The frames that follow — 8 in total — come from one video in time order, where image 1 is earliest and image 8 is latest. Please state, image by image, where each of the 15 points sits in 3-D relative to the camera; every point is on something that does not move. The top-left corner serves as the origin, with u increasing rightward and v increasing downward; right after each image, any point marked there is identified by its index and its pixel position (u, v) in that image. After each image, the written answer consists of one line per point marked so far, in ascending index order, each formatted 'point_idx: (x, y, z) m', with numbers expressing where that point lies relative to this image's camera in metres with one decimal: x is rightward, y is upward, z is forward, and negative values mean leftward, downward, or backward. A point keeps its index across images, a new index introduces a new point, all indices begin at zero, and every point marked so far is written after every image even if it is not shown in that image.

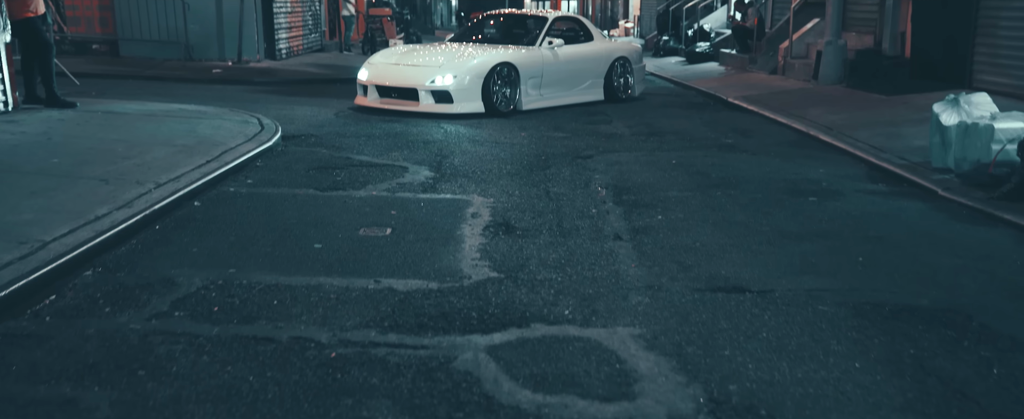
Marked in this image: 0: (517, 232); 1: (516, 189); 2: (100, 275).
0: (0.0, -0.1, +6.2) m
1: (0.0, +0.2, +7.6) m
2: (-1.9, -0.3, +4.9) m
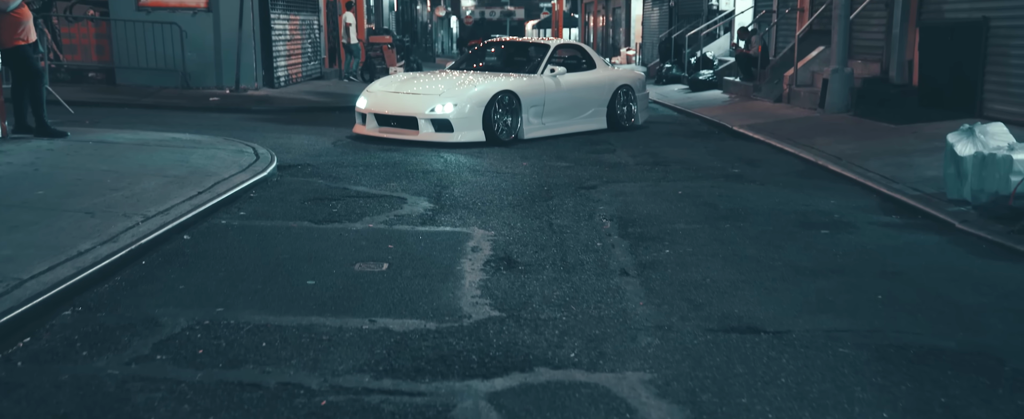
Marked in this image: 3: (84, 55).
0: (0.0, -0.3, +5.9) m
1: (0.0, -0.1, +7.4) m
2: (-1.9, -0.5, +4.6) m
3: (-7.0, +2.5, +16.9) m
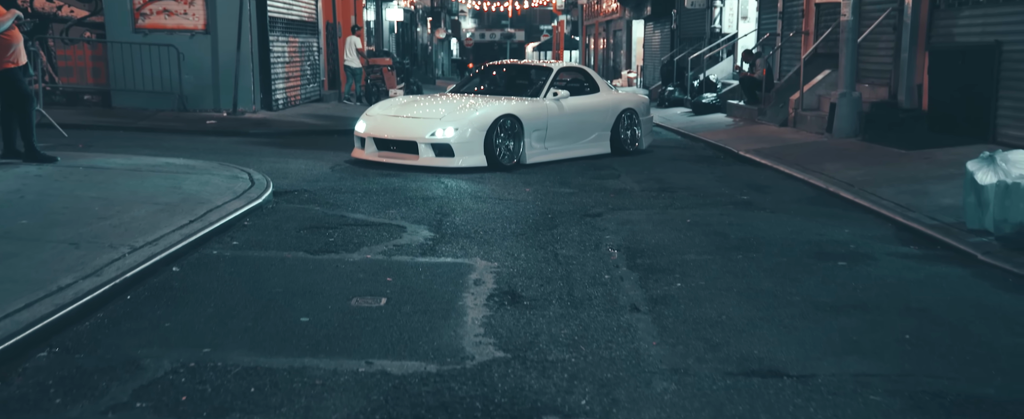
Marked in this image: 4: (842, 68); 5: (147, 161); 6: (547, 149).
0: (+0.1, -0.5, +5.6) m
1: (+0.1, -0.3, +7.1) m
2: (-1.9, -0.6, +4.3) m
3: (-6.9, +2.1, +16.6) m
4: (+4.2, +1.8, +13.3) m
5: (-3.4, +0.4, +9.7) m
6: (+0.4, +0.7, +11.9) m
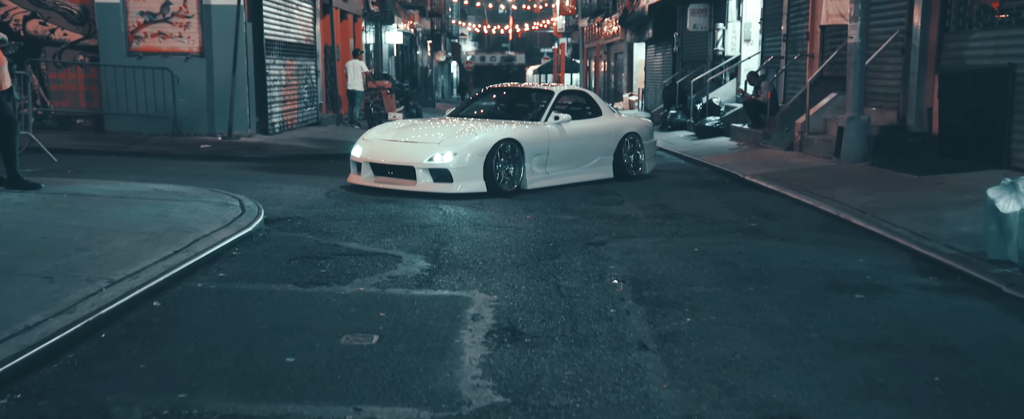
0: (+0.1, -0.7, +5.3) m
1: (+0.1, -0.5, +6.8) m
2: (-1.9, -0.8, +4.0) m
3: (-6.9, +1.7, +16.3) m
4: (+4.2, +1.5, +13.0) m
5: (-3.4, +0.2, +9.4) m
6: (+0.4, +0.4, +11.6) m
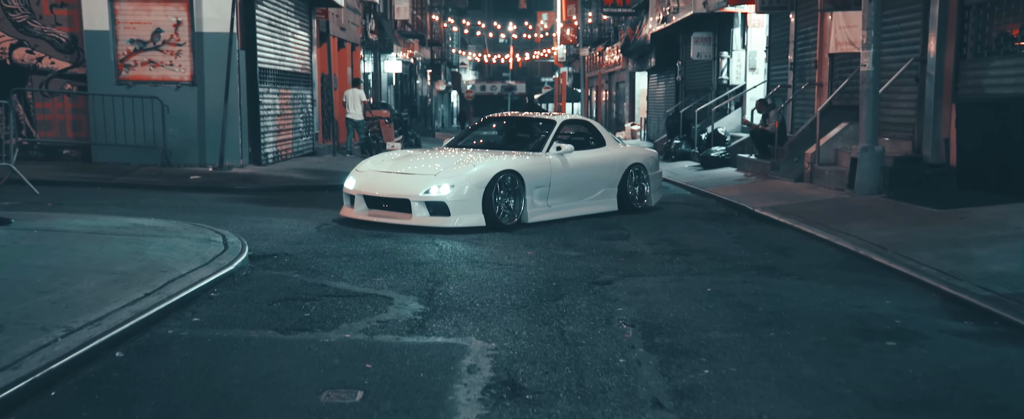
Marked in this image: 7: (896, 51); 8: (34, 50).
0: (+0.1, -0.9, +4.8) m
1: (+0.1, -0.7, +6.2) m
2: (-1.9, -0.9, +3.4) m
3: (-6.9, +1.2, +15.9) m
4: (+4.2, +1.1, +12.5) m
5: (-3.4, -0.1, +8.9) m
6: (+0.4, 0.0, +11.1) m
7: (+5.1, +2.1, +13.7) m
8: (-7.2, +2.4, +15.7) m
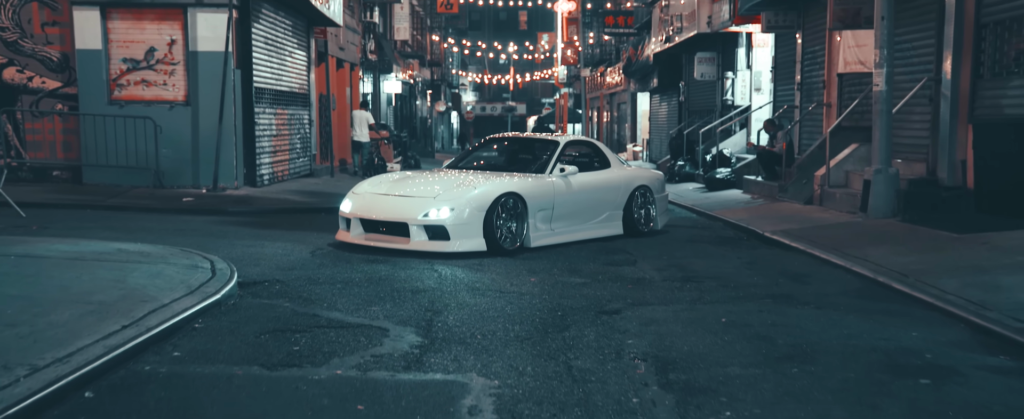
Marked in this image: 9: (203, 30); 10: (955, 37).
0: (+0.1, -1.0, +4.3) m
1: (+0.1, -0.9, +5.8) m
2: (-1.9, -1.0, +3.0) m
3: (-6.9, +0.9, +15.5) m
4: (+4.3, +0.8, +12.2) m
5: (-3.4, -0.3, +8.5) m
6: (+0.4, -0.2, +10.7) m
7: (+5.1, +1.8, +13.3) m
8: (-7.2, +2.1, +15.3) m
9: (-4.6, +2.7, +15.4) m
10: (+5.1, +2.0, +11.9) m
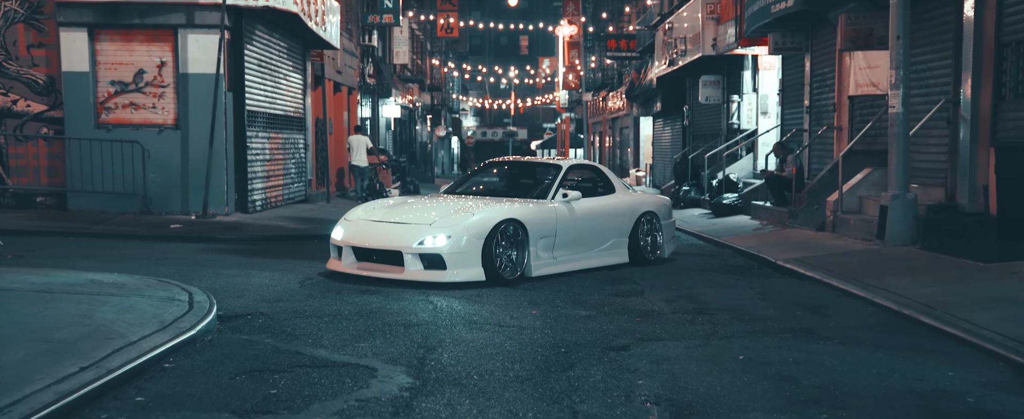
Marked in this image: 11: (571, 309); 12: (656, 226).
0: (+0.1, -1.1, +3.8) m
1: (+0.1, -1.0, +5.3) m
2: (-1.9, -1.1, +2.5) m
3: (-6.9, +0.5, +15.0) m
4: (+4.3, +0.5, +11.6) m
5: (-3.4, -0.5, +7.9) m
6: (+0.4, -0.5, +10.1) m
7: (+5.1, +1.4, +12.8) m
8: (-7.2, +1.7, +14.9) m
9: (-4.6, +2.3, +15.0) m
10: (+5.1, +1.7, +11.4) m
11: (+0.5, -0.8, +8.4) m
12: (+1.6, -0.2, +11.6) m
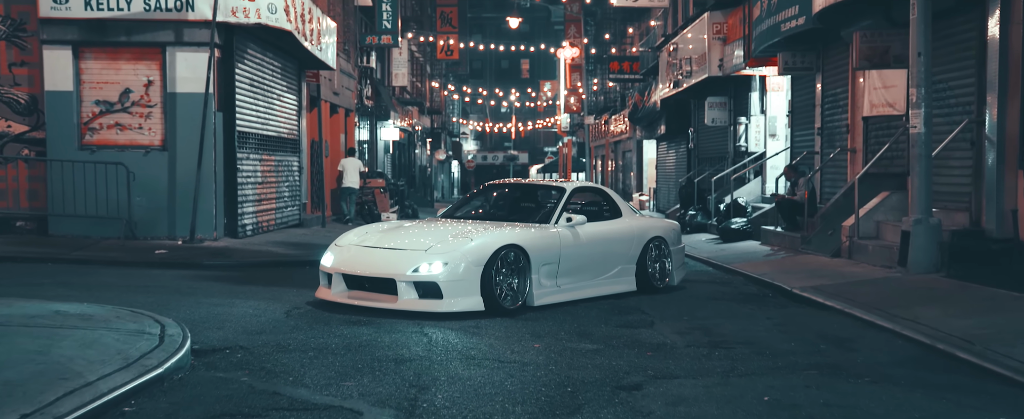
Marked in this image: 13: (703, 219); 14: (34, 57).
0: (+0.1, -1.2, +3.1) m
1: (+0.1, -1.1, +4.6) m
2: (-1.9, -1.1, +1.8) m
3: (-6.9, +0.1, +14.4) m
4: (+4.3, +0.2, +11.0) m
5: (-3.4, -0.7, +7.3) m
6: (+0.4, -0.7, +9.5) m
7: (+5.1, +1.1, +12.2) m
8: (-7.2, +1.4, +14.3) m
9: (-4.6, +1.9, +14.4) m
10: (+5.1, +1.4, +10.9) m
11: (+0.5, -1.0, +7.7) m
12: (+1.6, -0.4, +11.0) m
13: (+3.6, -0.2, +19.3) m
14: (-6.6, +2.1, +14.4) m
